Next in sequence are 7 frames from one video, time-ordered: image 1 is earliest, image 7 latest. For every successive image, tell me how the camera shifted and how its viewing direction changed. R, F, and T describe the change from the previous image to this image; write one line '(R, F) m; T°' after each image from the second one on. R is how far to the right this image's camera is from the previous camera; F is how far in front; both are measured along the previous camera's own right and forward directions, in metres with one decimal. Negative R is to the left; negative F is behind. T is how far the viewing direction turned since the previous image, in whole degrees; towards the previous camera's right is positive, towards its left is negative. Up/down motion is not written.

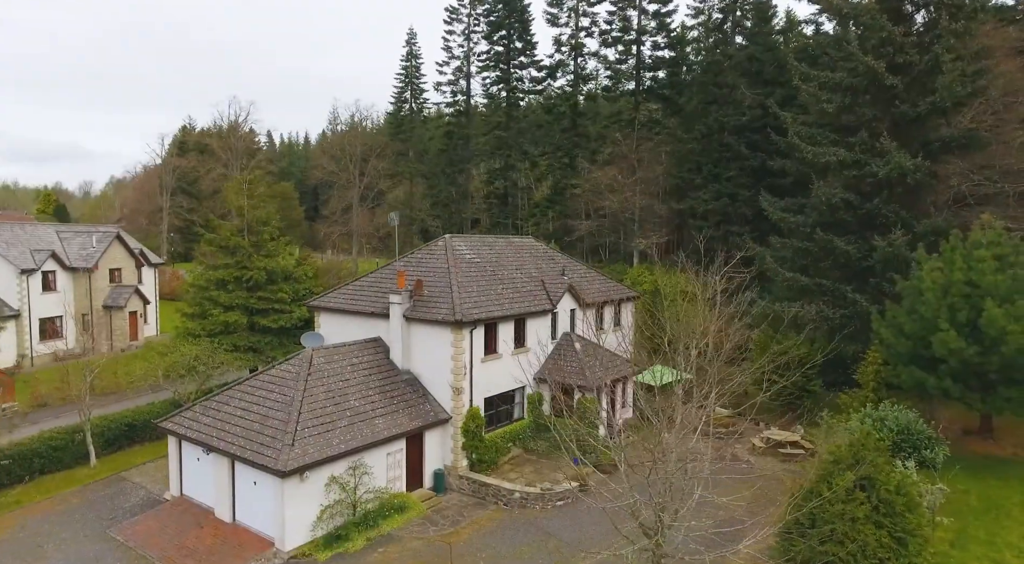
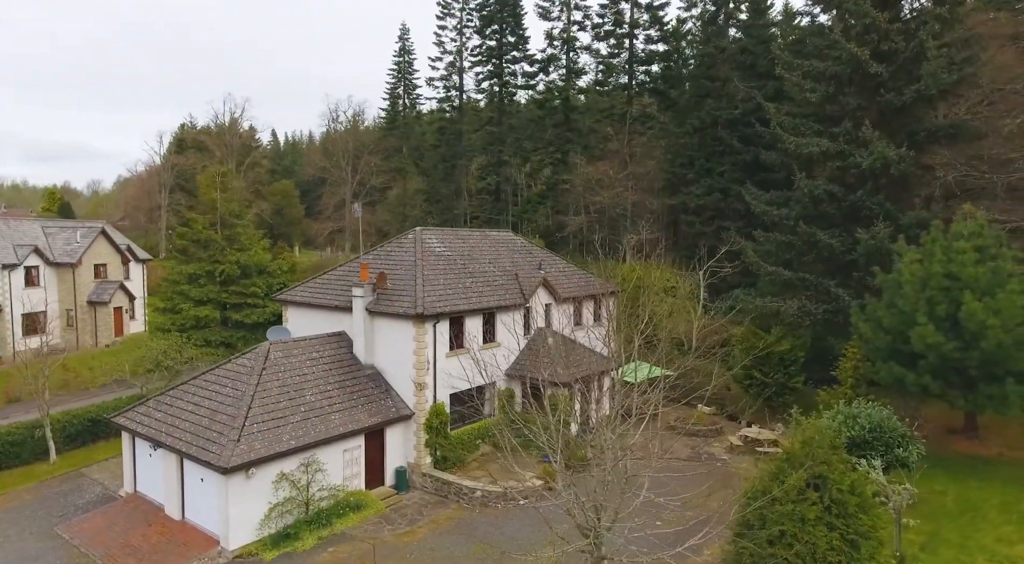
(+1.5, +0.6) m; -1°
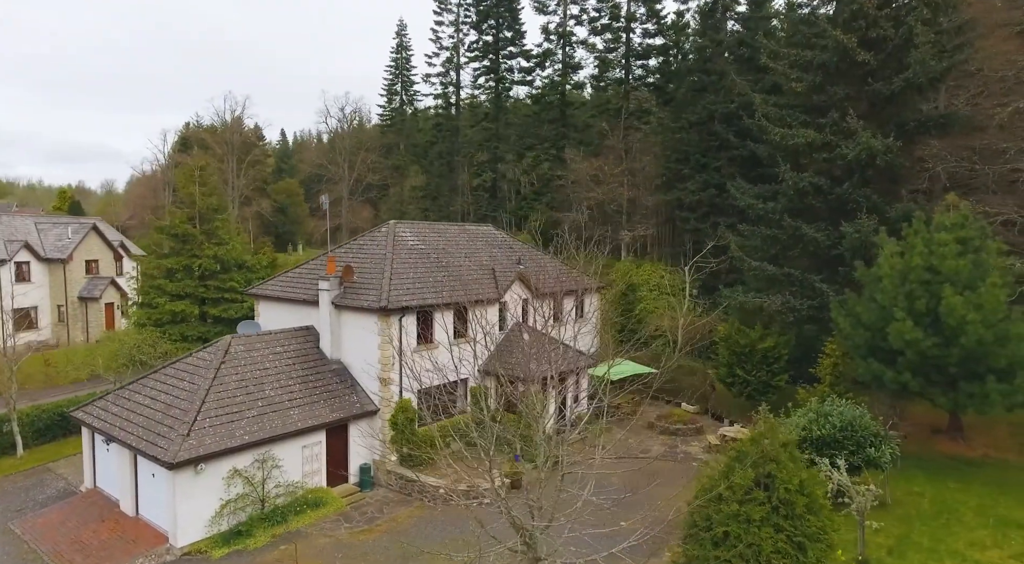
(+1.5, +0.5) m; -1°
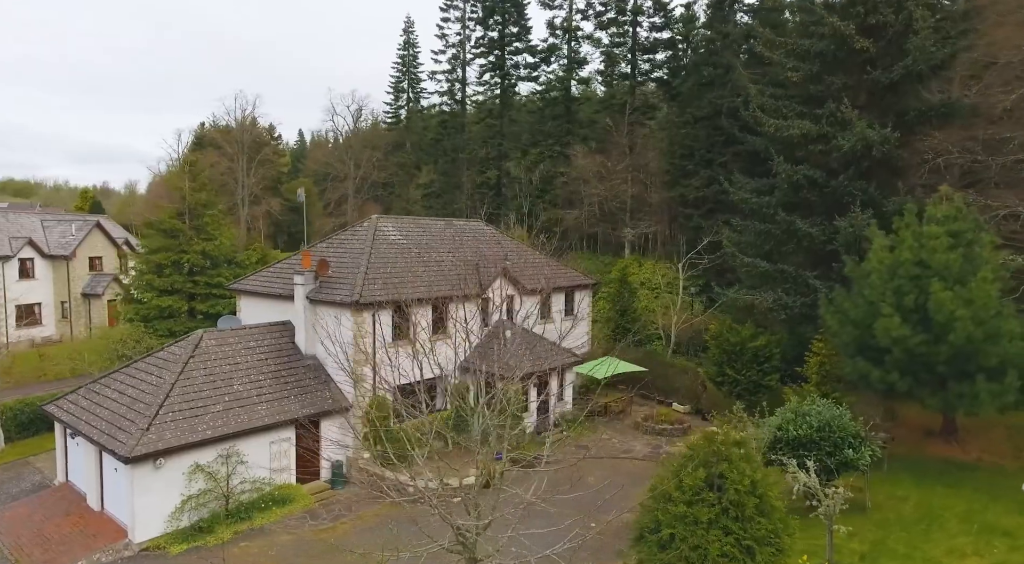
(+1.5, +0.5) m; -2°
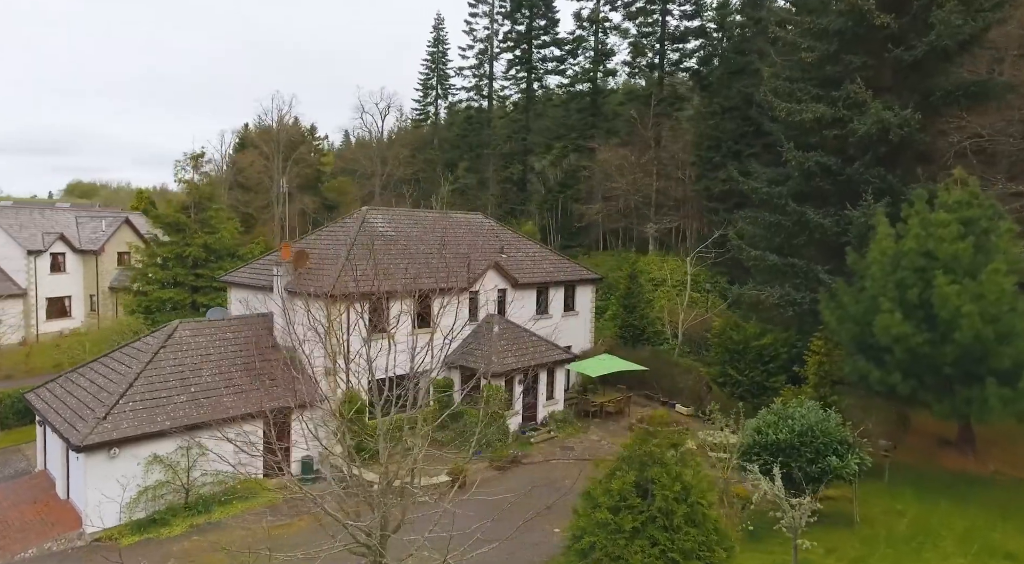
(+2.3, +1.0) m; -5°
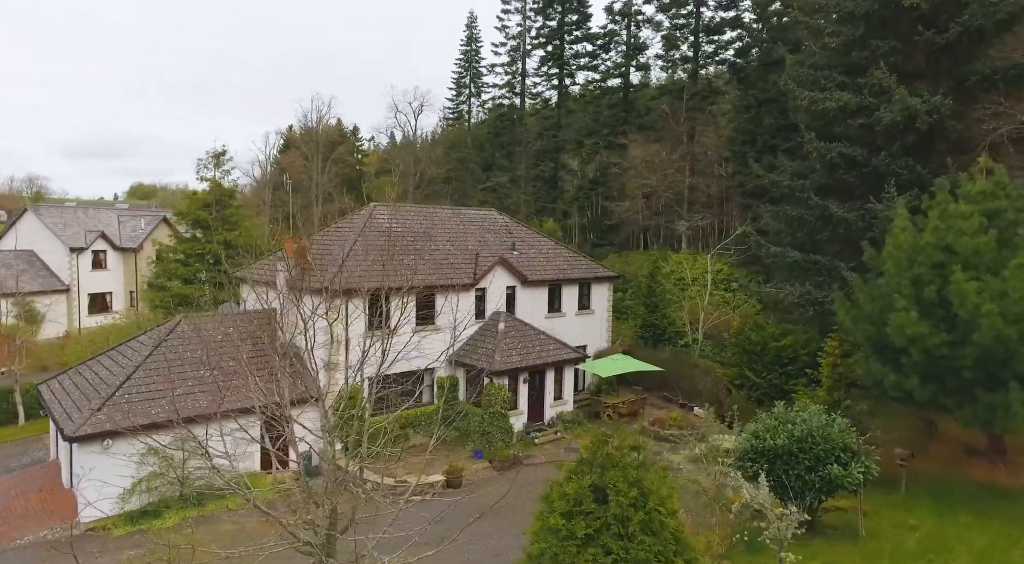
(+1.5, +0.5) m; -4°
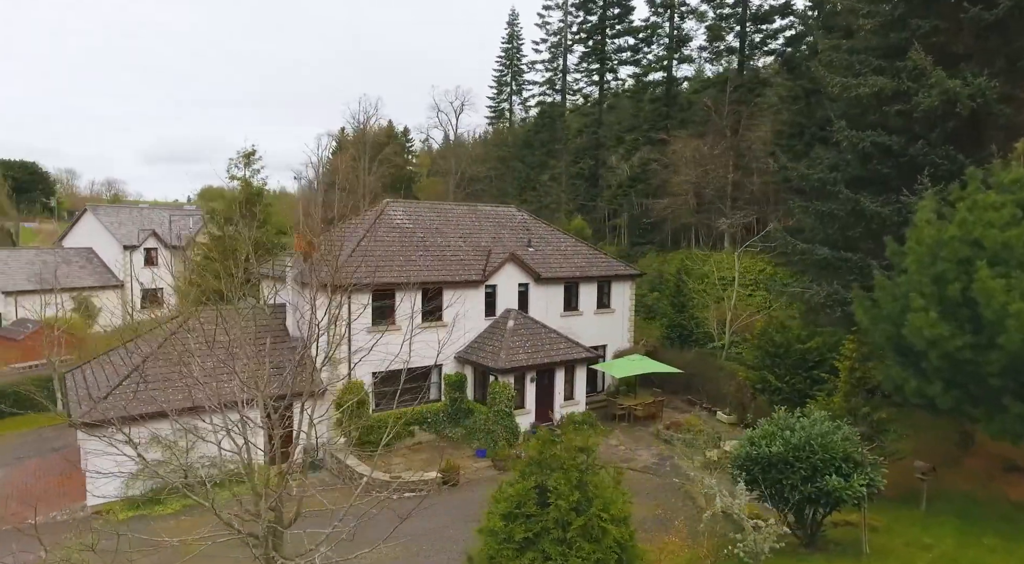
(+1.7, +0.6) m; -5°
